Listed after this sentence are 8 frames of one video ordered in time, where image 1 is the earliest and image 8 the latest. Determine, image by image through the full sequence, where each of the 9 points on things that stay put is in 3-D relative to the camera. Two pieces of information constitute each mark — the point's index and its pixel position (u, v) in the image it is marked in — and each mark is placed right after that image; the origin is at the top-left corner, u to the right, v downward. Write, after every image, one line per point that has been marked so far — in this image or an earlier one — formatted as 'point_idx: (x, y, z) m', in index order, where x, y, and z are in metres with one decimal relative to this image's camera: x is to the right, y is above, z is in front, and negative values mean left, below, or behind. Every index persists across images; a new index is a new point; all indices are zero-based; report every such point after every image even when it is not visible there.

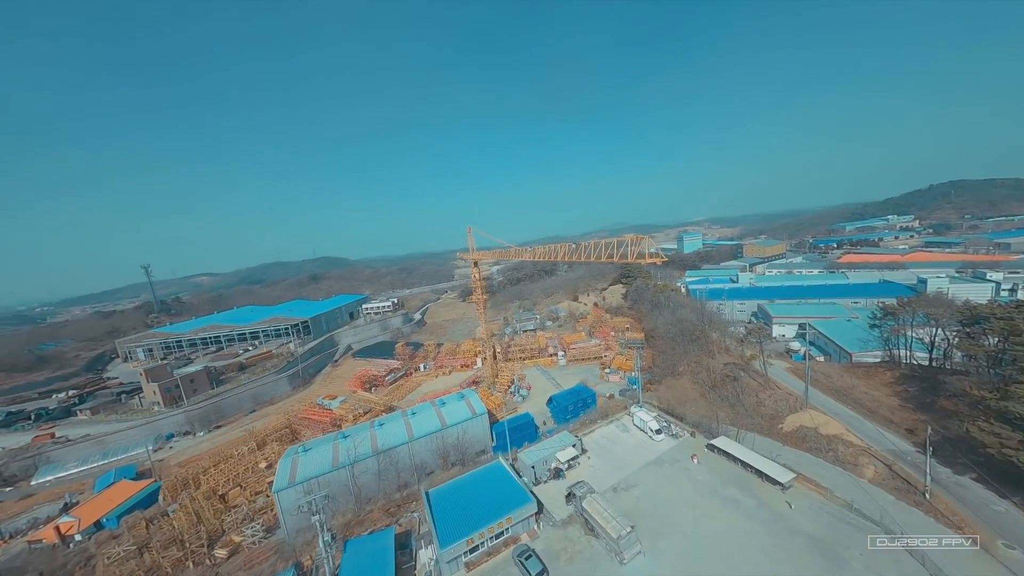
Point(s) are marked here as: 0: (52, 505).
0: (-19.6, -9.2, +16.4) m
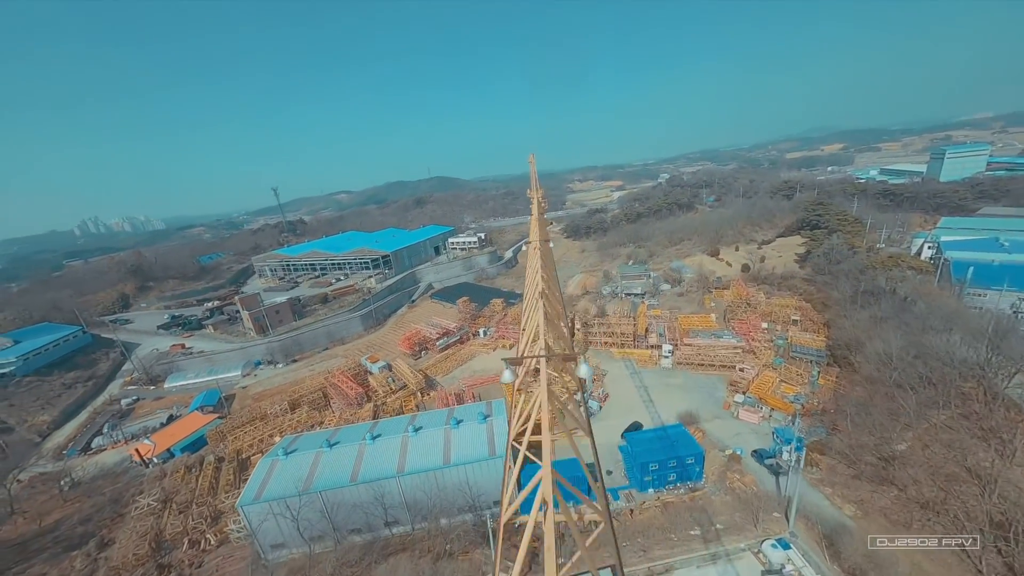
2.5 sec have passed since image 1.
0: (-17.2, -6.2, +18.3) m
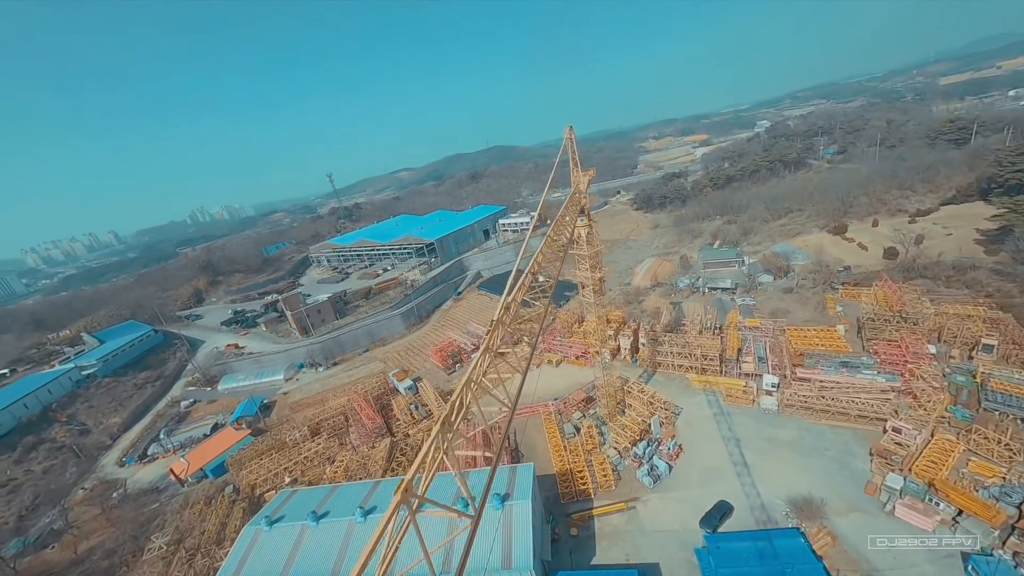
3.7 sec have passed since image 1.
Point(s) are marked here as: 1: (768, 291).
0: (-15.0, -6.7, +18.4) m
1: (+13.1, -0.1, +18.9) m
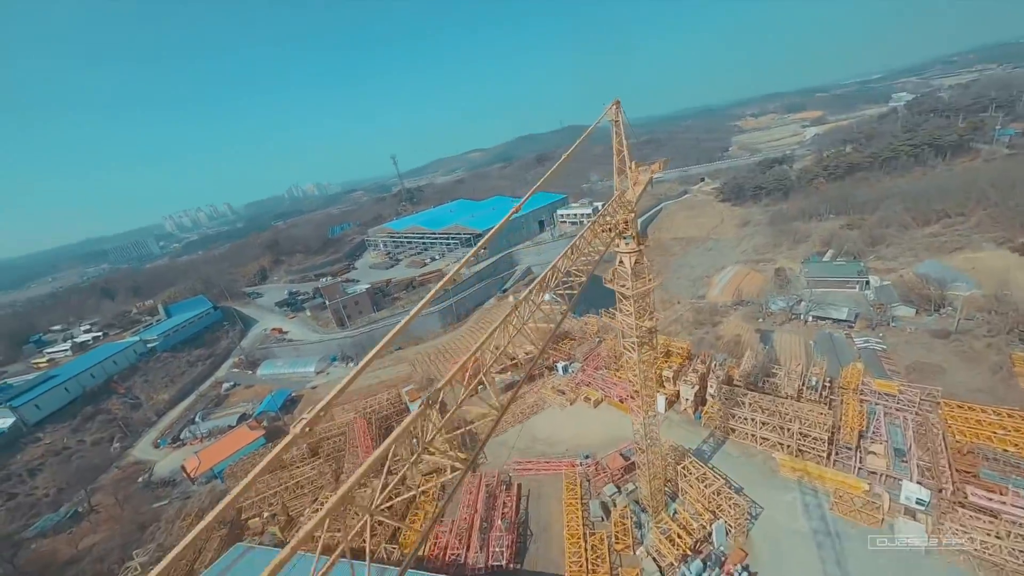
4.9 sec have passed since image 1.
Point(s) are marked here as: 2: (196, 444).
0: (-13.6, -6.1, +18.3) m
1: (+14.6, -1.6, +13.5) m
2: (-14.3, -7.0, +16.7) m
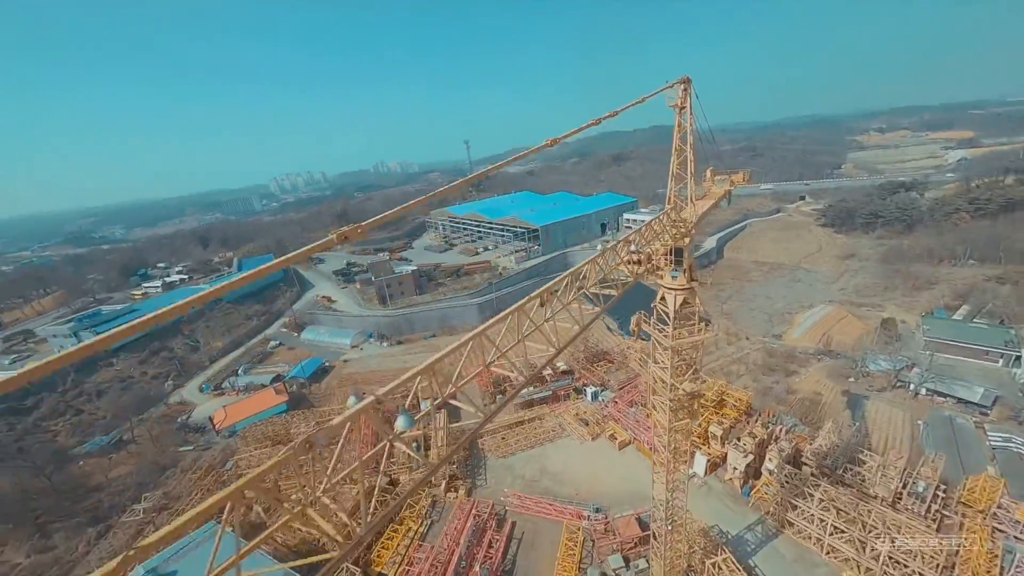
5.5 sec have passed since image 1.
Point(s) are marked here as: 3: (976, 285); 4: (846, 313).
0: (-12.3, -4.3, +19.1) m
1: (+15.1, -4.1, +9.8) m
2: (-13.4, -5.1, +17.6) m
3: (+22.0, +0.2, +17.5) m
4: (+15.8, -1.2, +17.4) m
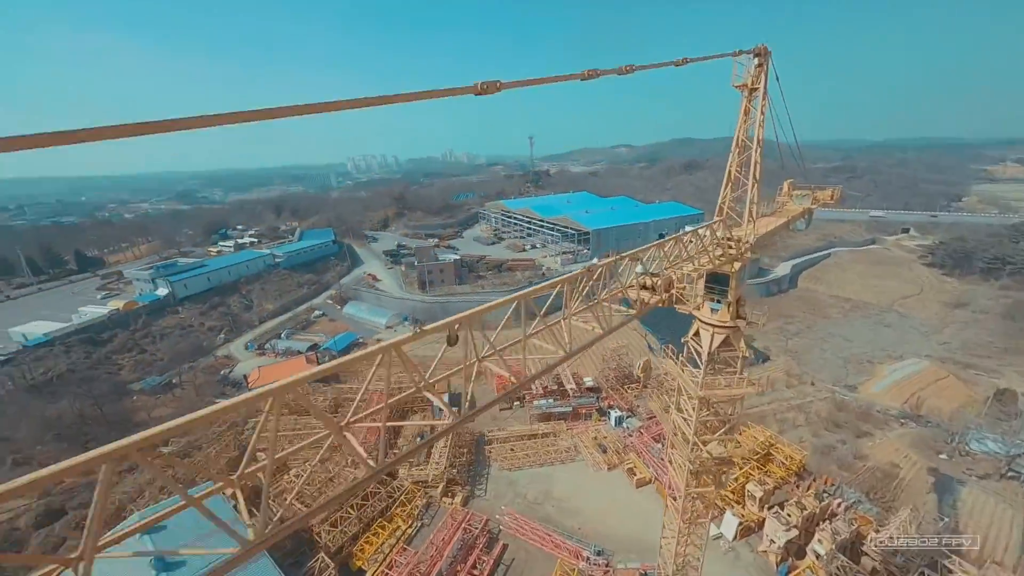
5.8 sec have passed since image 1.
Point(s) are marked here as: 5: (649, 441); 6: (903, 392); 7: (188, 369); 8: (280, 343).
0: (-10.7, -2.8, +19.9) m
1: (+14.9, -6.1, +7.0) m
2: (-12.1, -3.5, +18.6) m
3: (+23.3, -2.8, +13.6) m
4: (+17.0, -3.4, +14.4) m
5: (+4.1, -4.5, +10.9) m
6: (+14.5, -3.9, +13.7) m
7: (-14.6, -3.6, +16.6) m
8: (-12.1, -2.9, +19.1) m
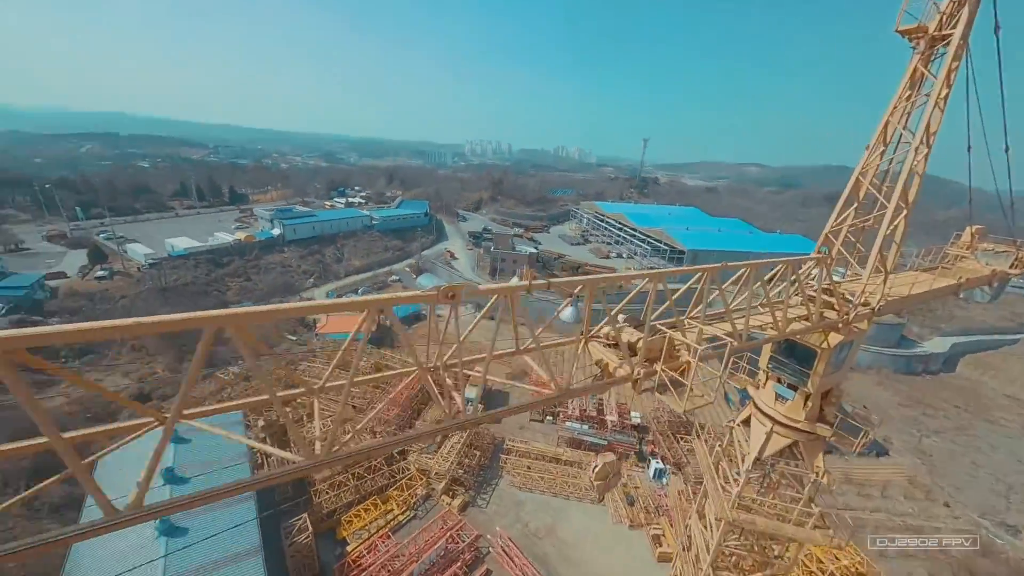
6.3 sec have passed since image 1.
0: (-7.4, -0.8, +21.0) m
1: (+13.4, -9.2, +2.8) m
2: (-9.1, -1.2, +20.0) m
3: (+23.6, -7.9, +7.3) m
4: (+17.6, -7.1, +9.5) m
5: (+4.4, -5.5, +9.0) m
6: (+15.0, -7.1, +9.4) m
7: (-12.0, -0.8, +18.7) m
8: (-8.8, -0.6, +20.5) m
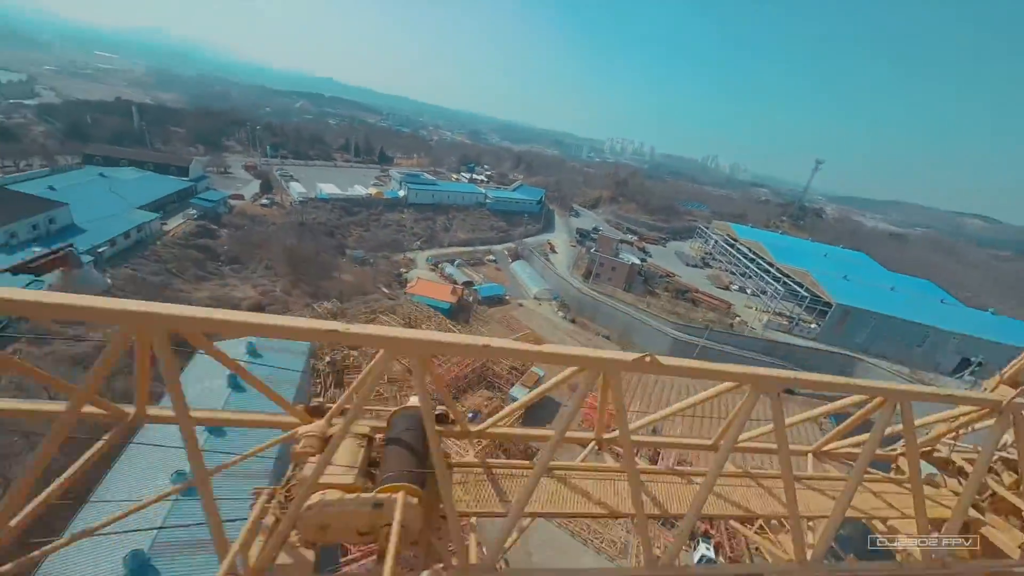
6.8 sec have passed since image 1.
0: (-2.3, +0.6, +21.6) m
1: (+10.0, -12.2, -1.2) m
2: (-4.3, +0.7, +21.1) m
3: (+21.1, -13.4, +0.2) m
4: (+16.3, -11.3, +3.9) m
5: (+4.2, -6.5, +7.1) m
6: (+13.8, -10.7, +4.6) m
7: (-7.2, +1.8, +20.6) m
8: (-3.8, +1.1, +21.5) m
